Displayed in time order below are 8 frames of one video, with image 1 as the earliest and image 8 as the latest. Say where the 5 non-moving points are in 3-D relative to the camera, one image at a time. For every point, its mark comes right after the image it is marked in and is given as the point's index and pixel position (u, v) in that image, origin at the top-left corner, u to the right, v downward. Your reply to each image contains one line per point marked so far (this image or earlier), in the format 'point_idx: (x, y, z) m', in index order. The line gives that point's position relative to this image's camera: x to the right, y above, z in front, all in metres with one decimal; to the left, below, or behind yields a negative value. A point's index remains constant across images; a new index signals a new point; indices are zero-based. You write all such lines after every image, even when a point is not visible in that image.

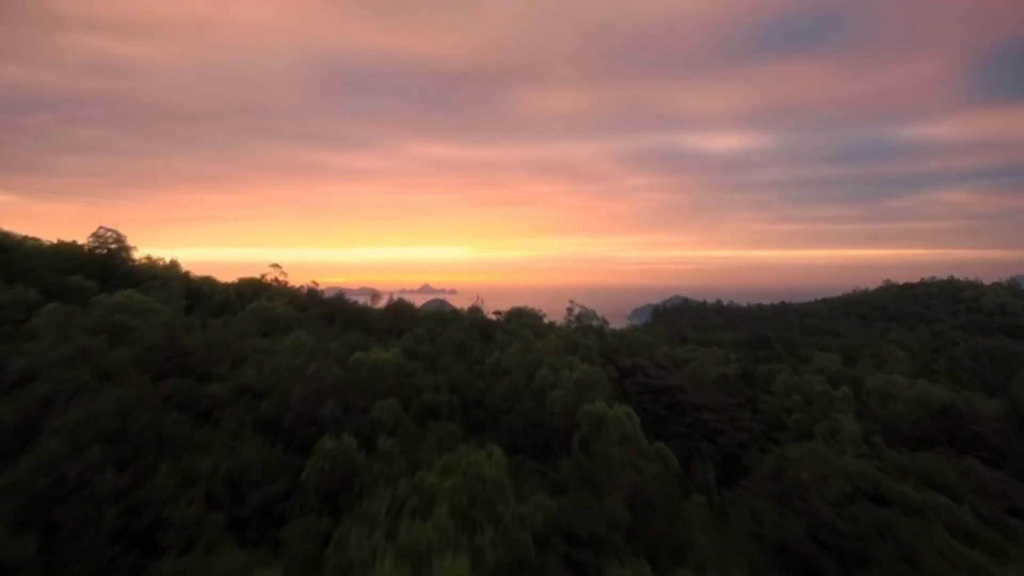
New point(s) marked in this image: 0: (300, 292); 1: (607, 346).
0: (-2.2, -0.1, +12.6) m
1: (+1.0, -0.6, +11.9) m
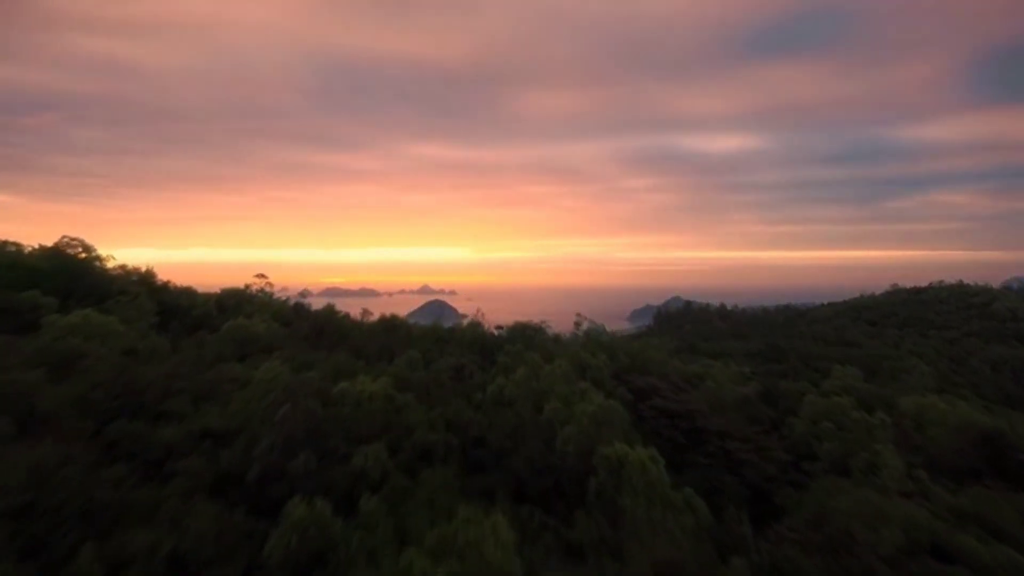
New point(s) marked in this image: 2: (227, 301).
0: (-2.2, -0.2, +11.7) m
1: (+1.0, -0.7, +11.0) m
2: (-2.8, -0.1, +11.6) m
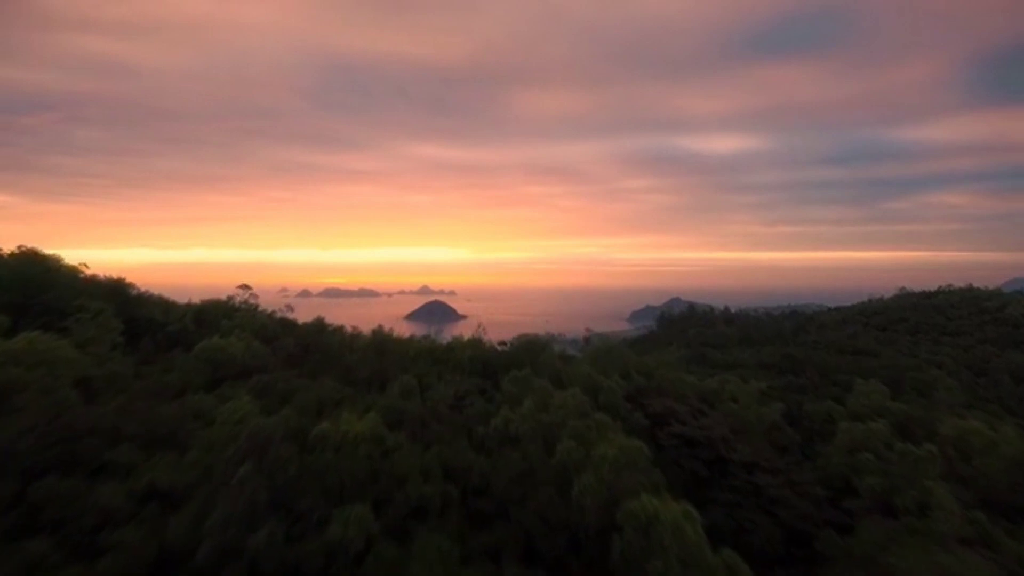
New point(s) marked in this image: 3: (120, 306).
0: (-2.2, -0.3, +10.8) m
1: (+1.0, -0.8, +10.1) m
2: (-2.8, -0.2, +10.7) m
3: (-3.2, -0.1, +9.7) m
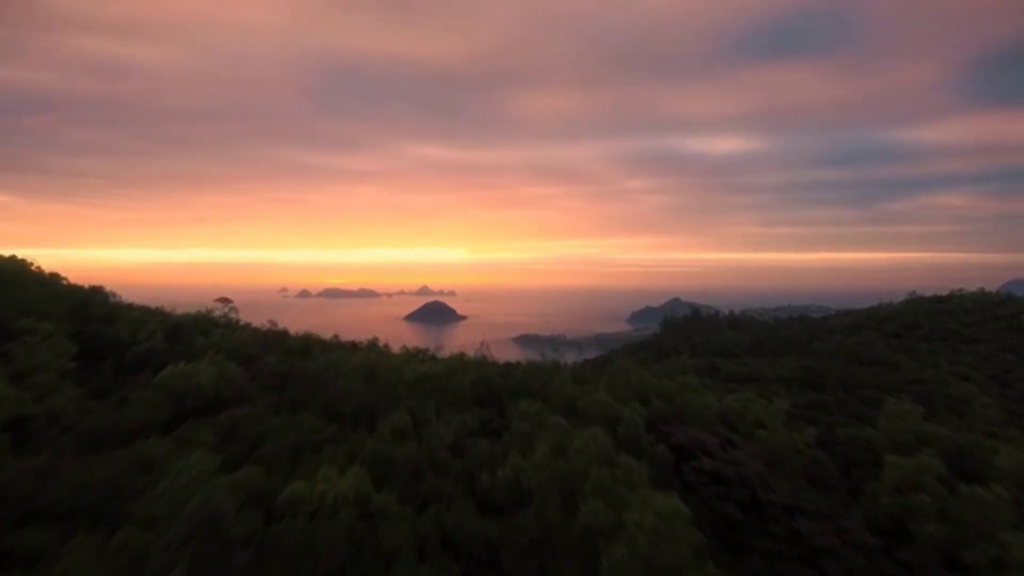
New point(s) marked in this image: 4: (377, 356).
0: (-2.1, -0.4, +9.8) m
1: (+1.1, -0.9, +9.1) m
2: (-2.7, -0.4, +9.7) m
3: (-3.1, -0.3, +8.7) m
4: (-1.0, -0.6, +9.3) m
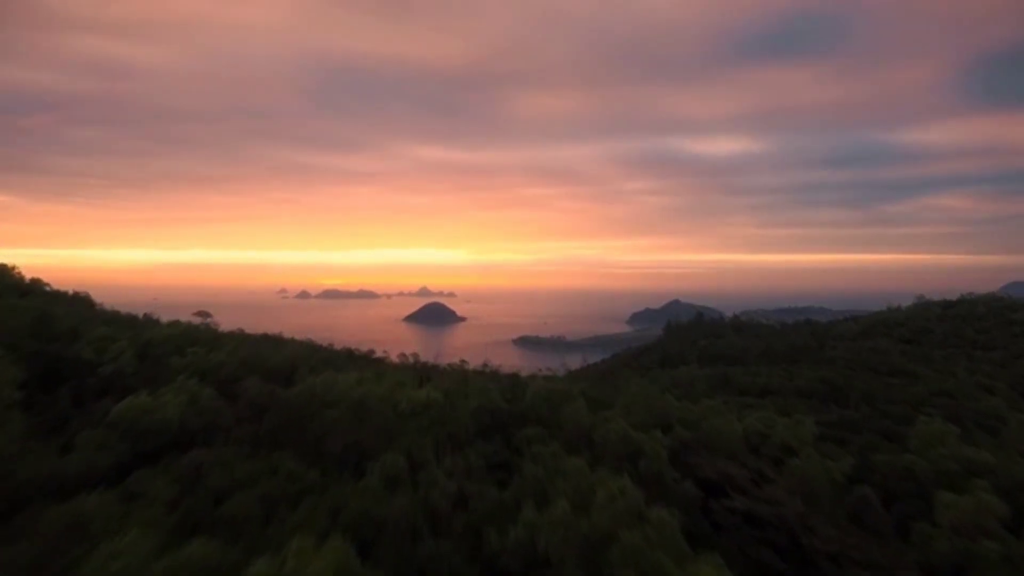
0: (-2.1, -0.5, +8.9) m
1: (+1.1, -1.0, +8.2) m
2: (-2.7, -0.5, +8.8) m
3: (-3.1, -0.4, +7.8) m
4: (-1.0, -0.7, +8.4) m
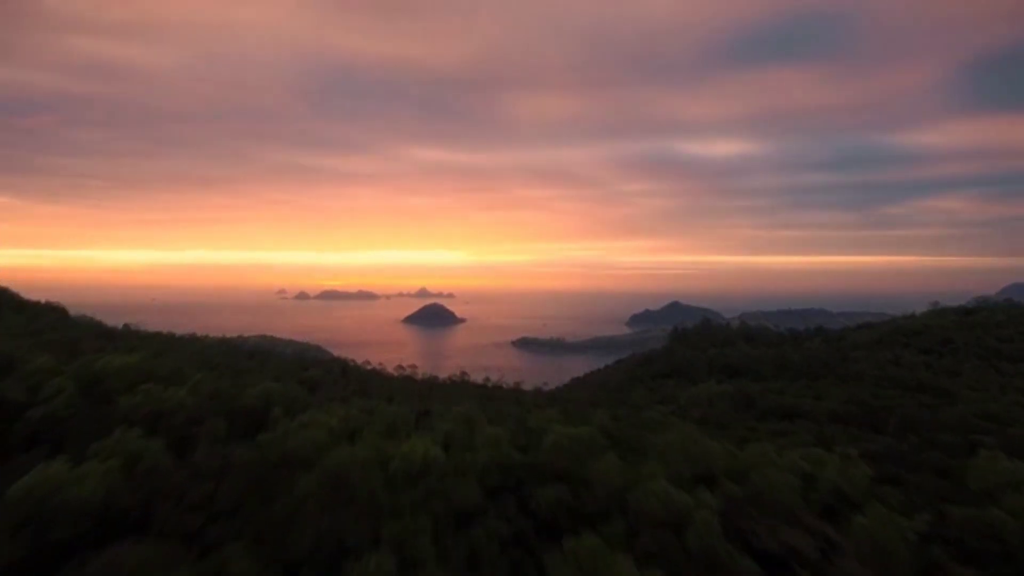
0: (-2.0, -0.7, +7.5) m
1: (+1.2, -1.2, +6.8) m
2: (-2.6, -0.6, +7.4) m
3: (-3.0, -0.5, +6.4) m
4: (-0.9, -0.8, +7.0) m
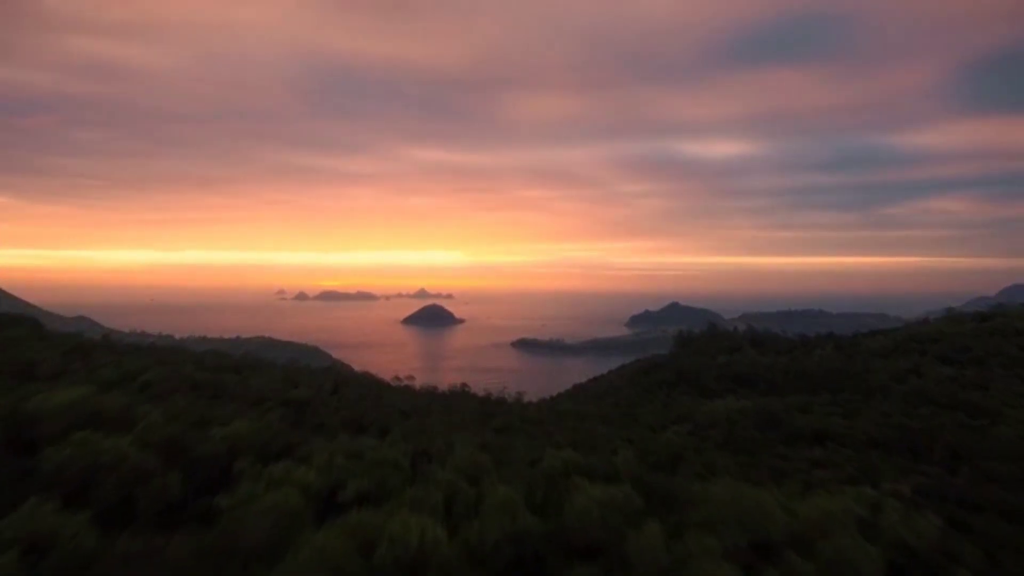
0: (-1.9, -0.8, +6.2) m
1: (+1.3, -1.3, +5.5) m
2: (-2.5, -0.7, +6.1) m
3: (-2.9, -0.6, +5.1) m
4: (-0.8, -1.0, +5.7) m
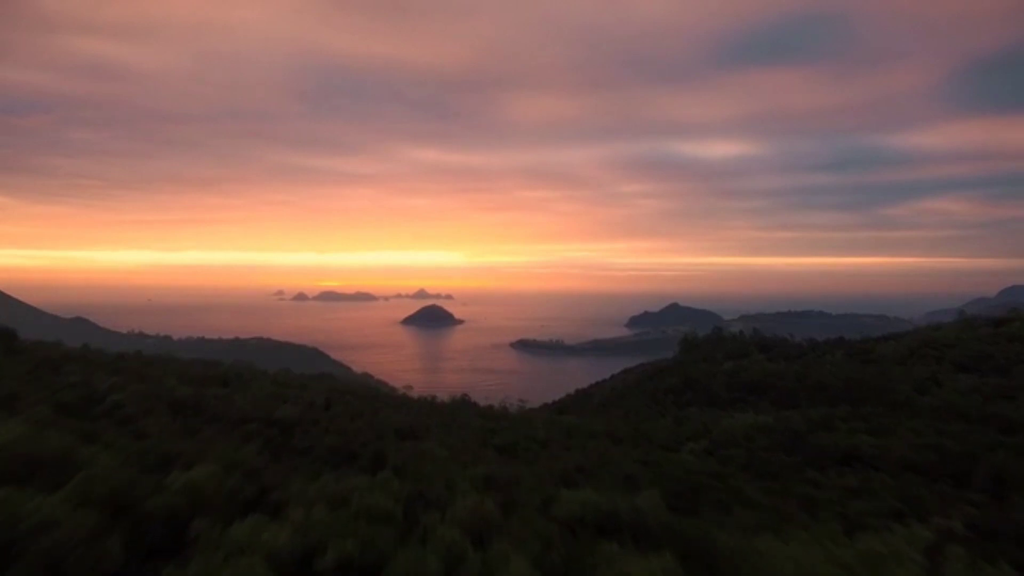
0: (-1.9, -0.9, +5.1) m
1: (+1.4, -1.4, +4.4) m
2: (-2.4, -0.8, +5.0) m
3: (-2.9, -0.7, +4.1) m
4: (-0.8, -1.1, +4.7) m
